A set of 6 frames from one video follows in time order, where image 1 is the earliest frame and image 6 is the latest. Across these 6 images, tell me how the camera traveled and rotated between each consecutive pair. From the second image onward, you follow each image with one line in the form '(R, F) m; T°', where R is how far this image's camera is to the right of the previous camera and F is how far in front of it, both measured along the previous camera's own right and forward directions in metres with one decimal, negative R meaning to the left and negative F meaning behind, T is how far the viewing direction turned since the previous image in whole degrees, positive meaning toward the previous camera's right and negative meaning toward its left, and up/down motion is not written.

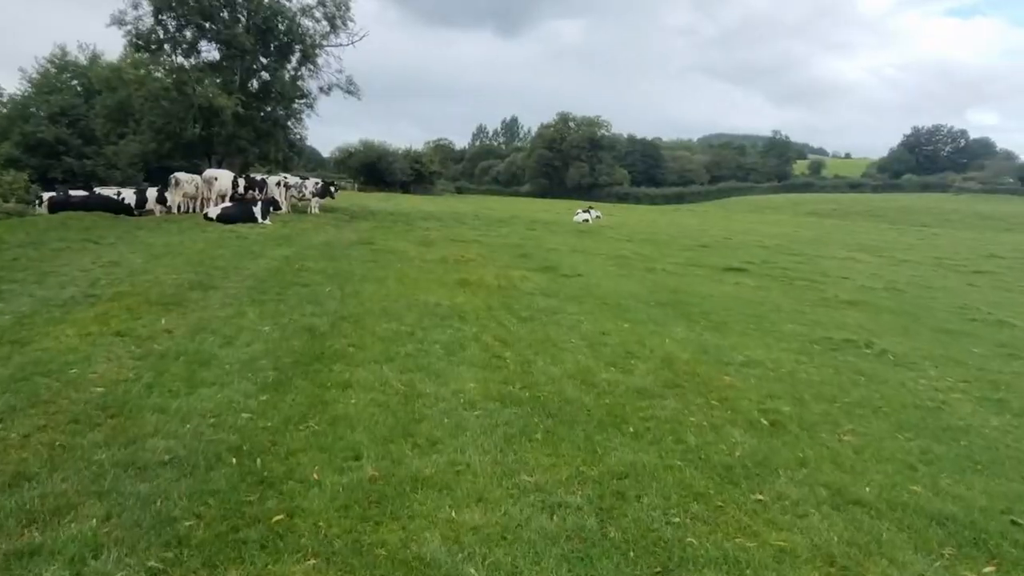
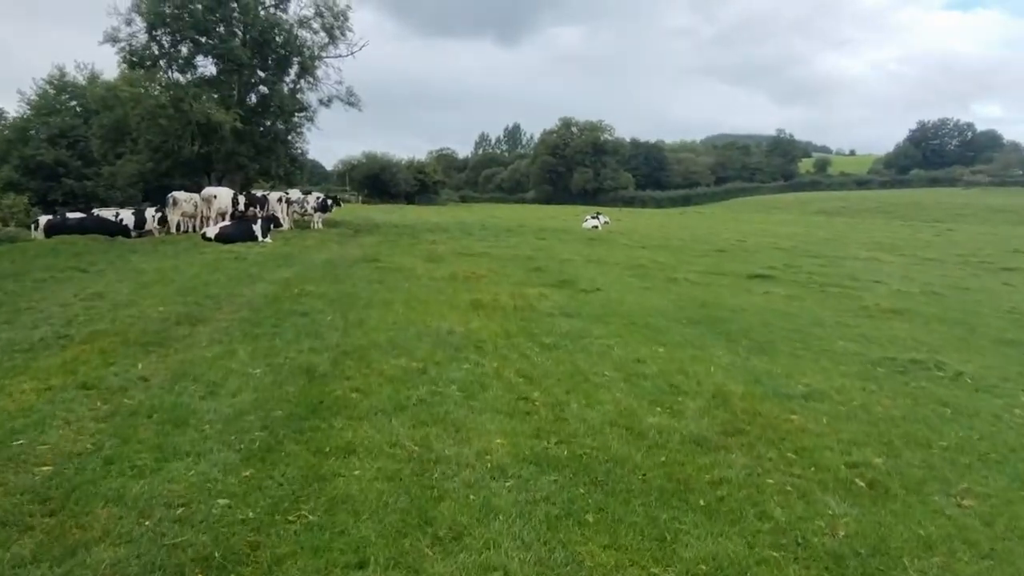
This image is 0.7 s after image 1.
(-0.2, +1.3) m; -1°
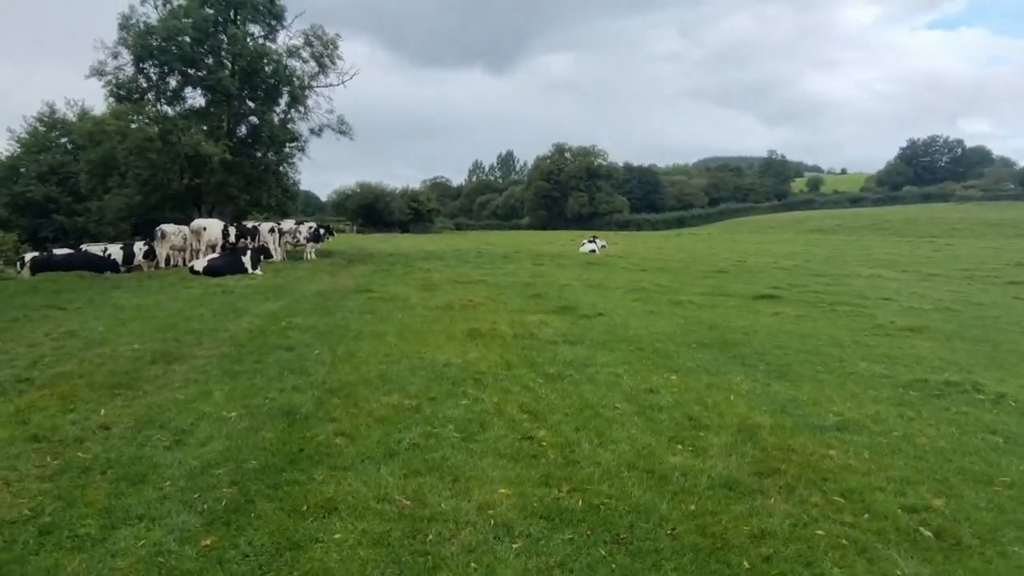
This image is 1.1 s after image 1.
(0.0, +0.8) m; 0°
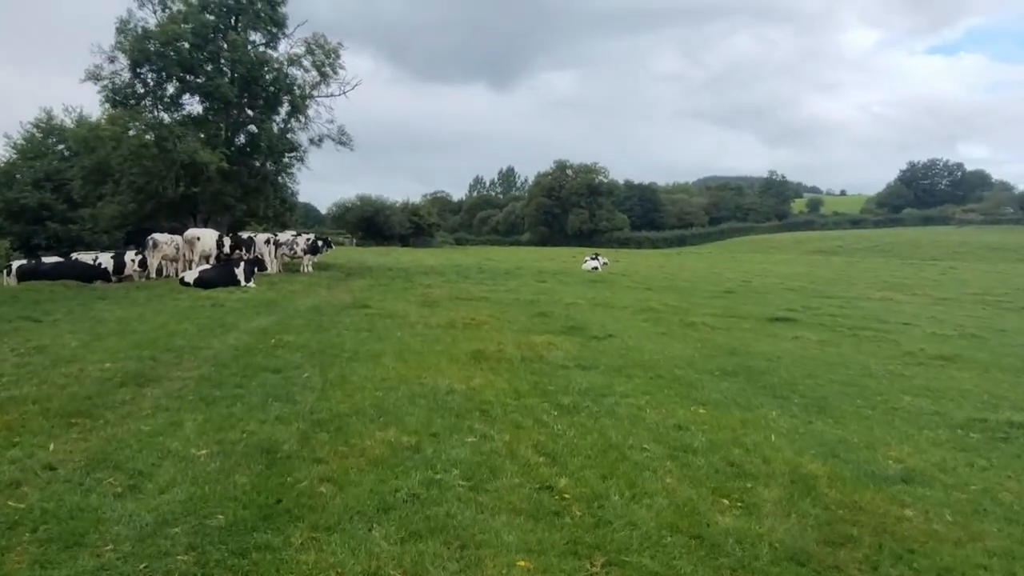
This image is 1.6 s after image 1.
(-0.2, +1.1) m; 0°
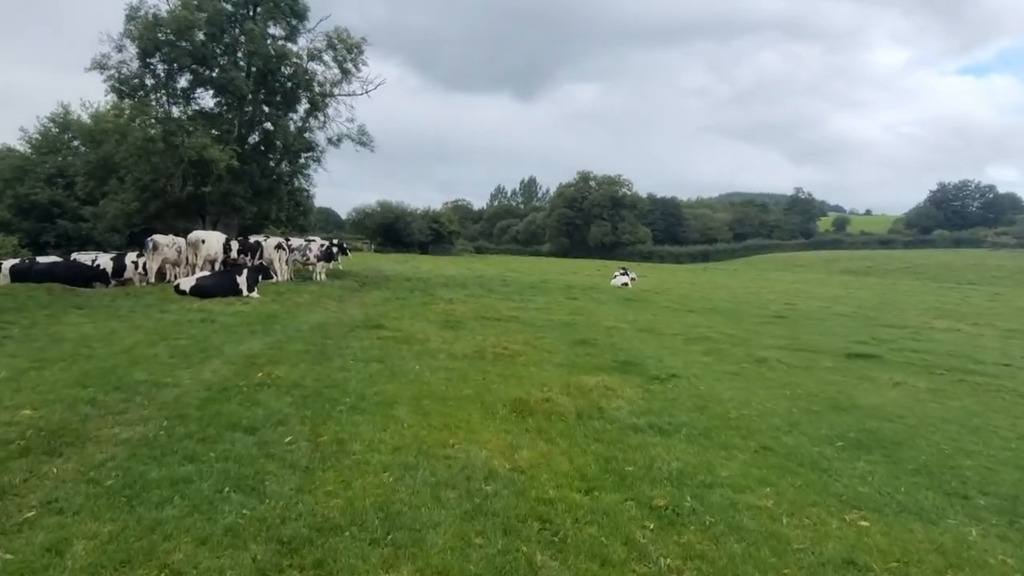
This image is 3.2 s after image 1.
(-0.5, +3.1) m; -1°
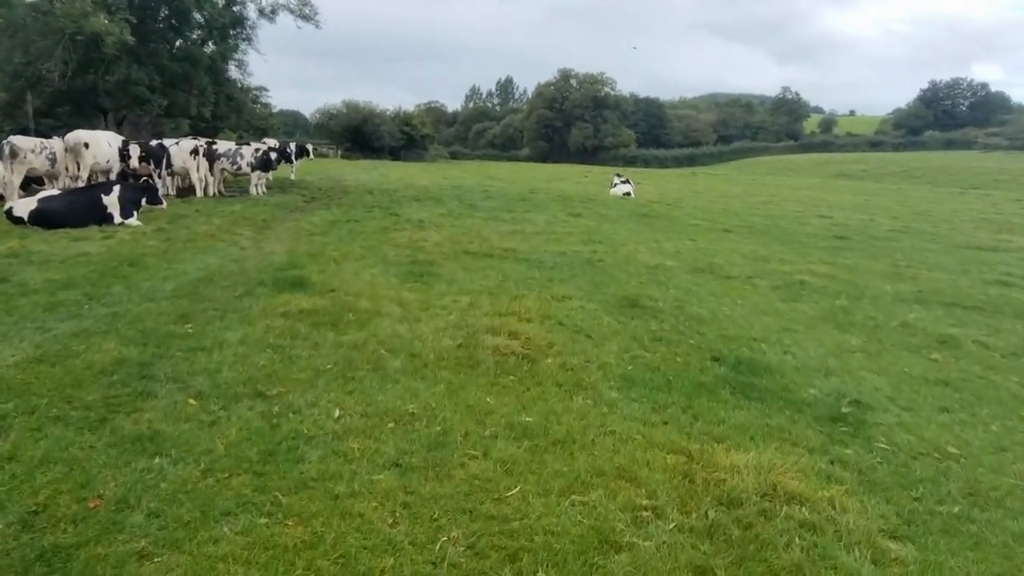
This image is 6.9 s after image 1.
(-0.5, +7.6) m; +2°
